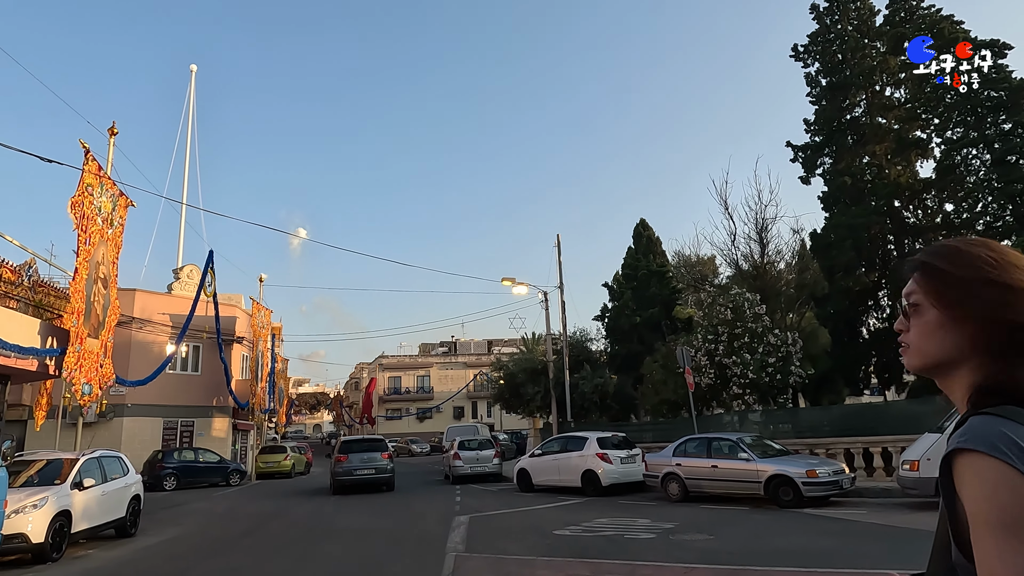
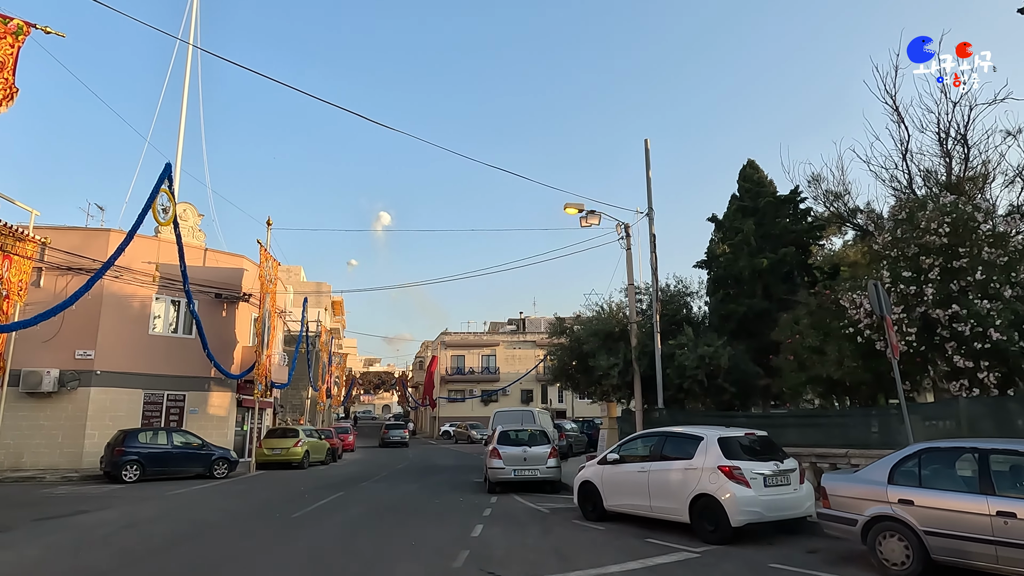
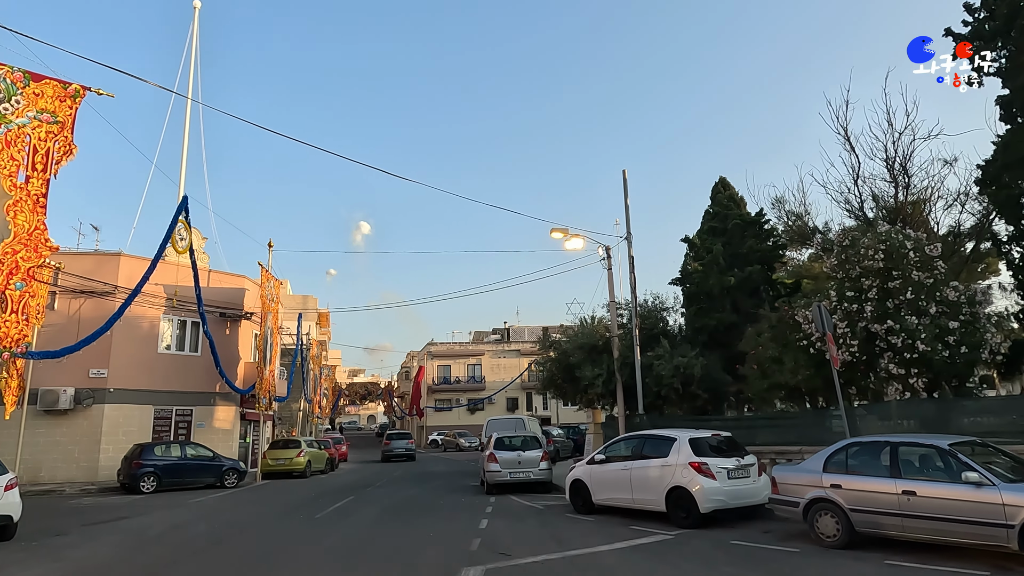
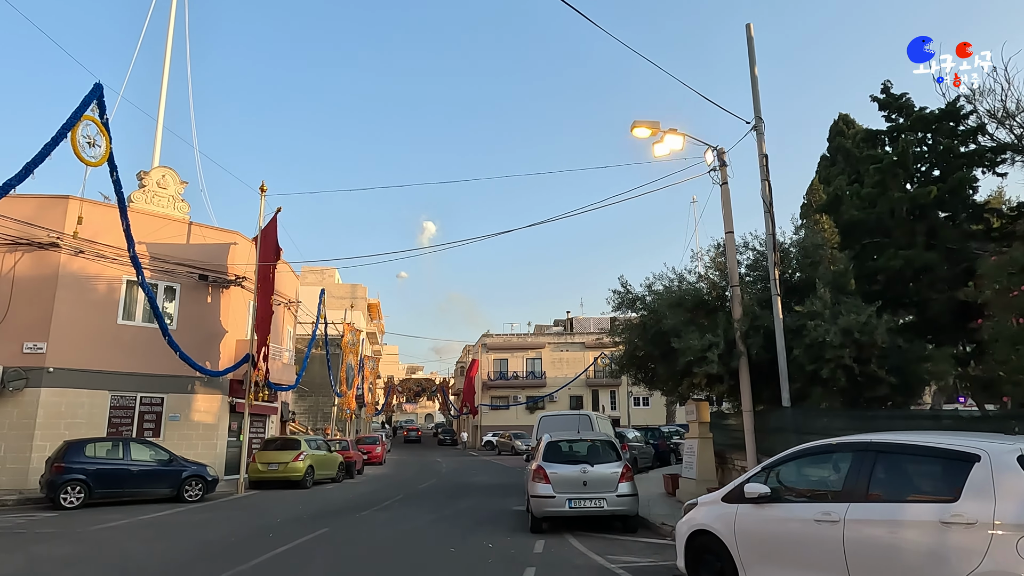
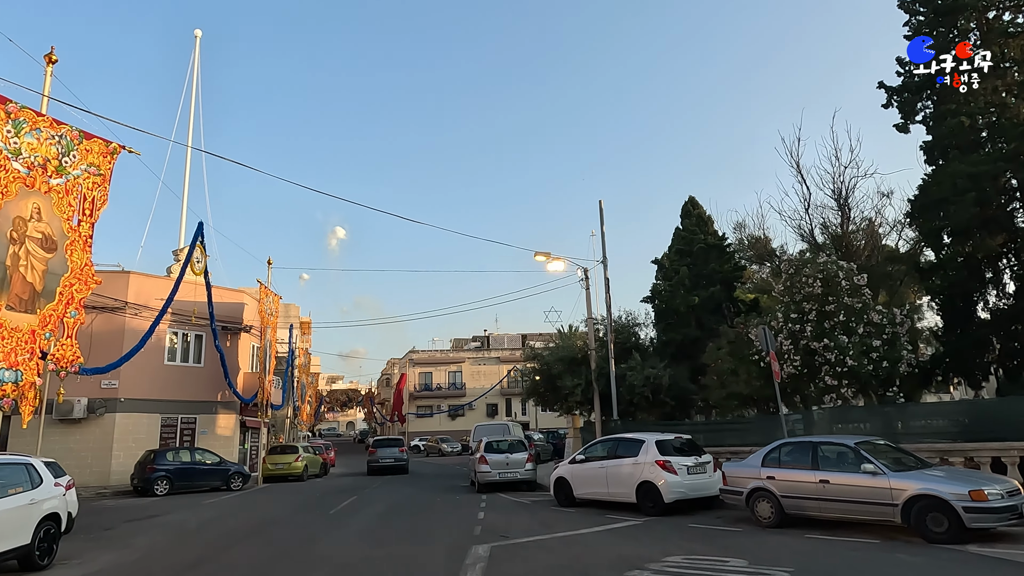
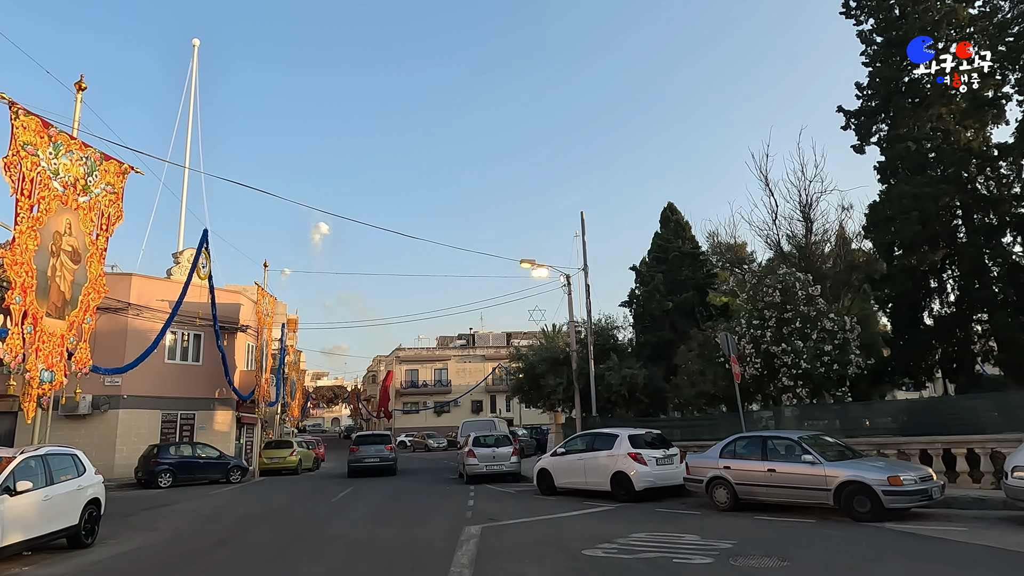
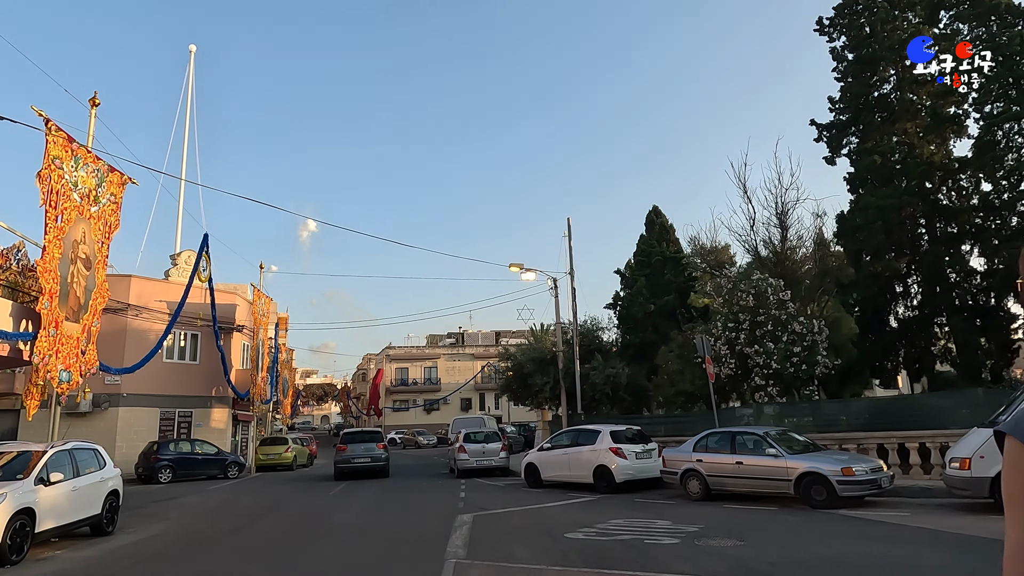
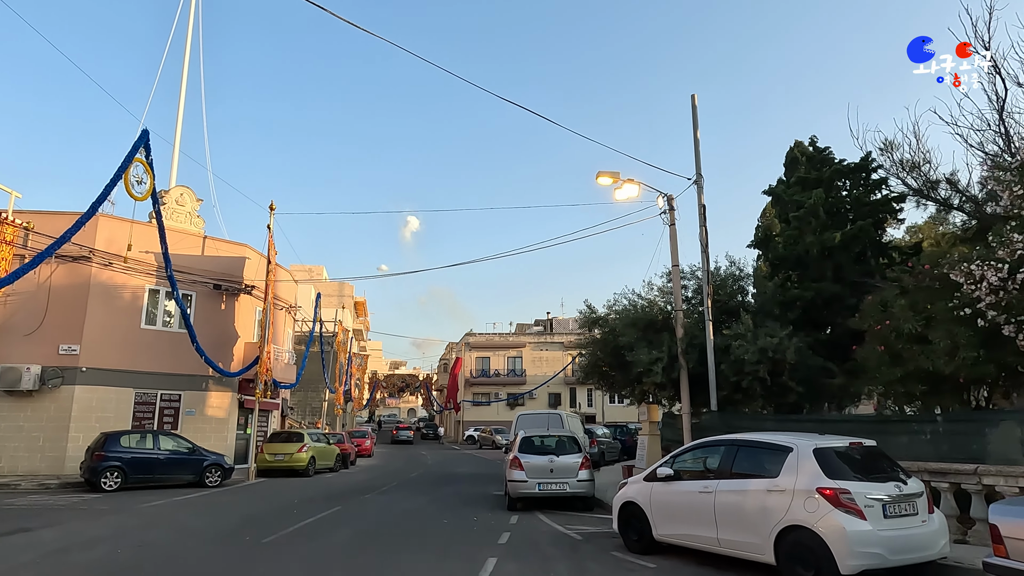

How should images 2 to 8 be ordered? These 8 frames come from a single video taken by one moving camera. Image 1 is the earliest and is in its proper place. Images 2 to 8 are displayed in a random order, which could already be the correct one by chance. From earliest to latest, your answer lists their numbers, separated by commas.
7, 6, 5, 3, 2, 8, 4
